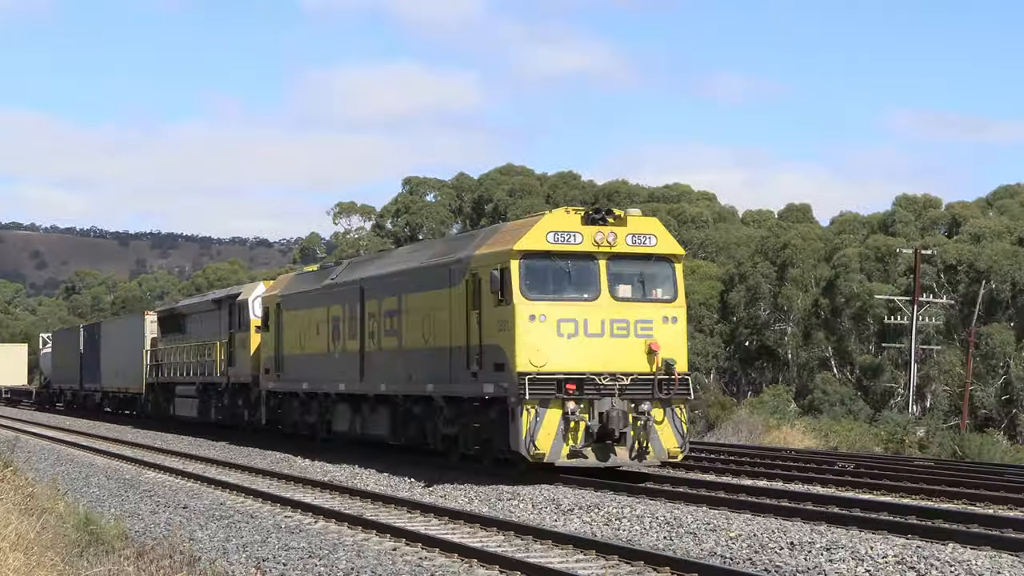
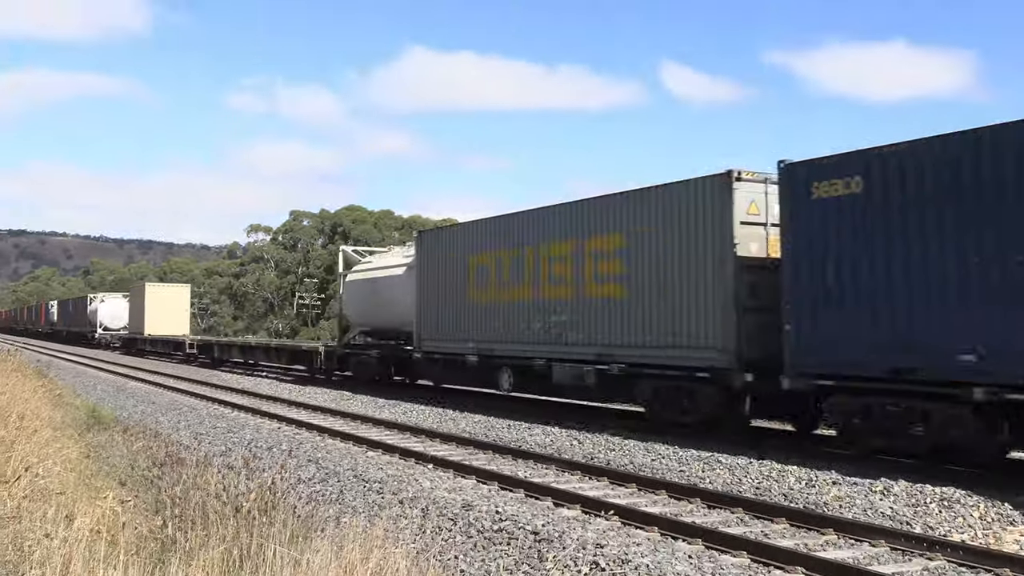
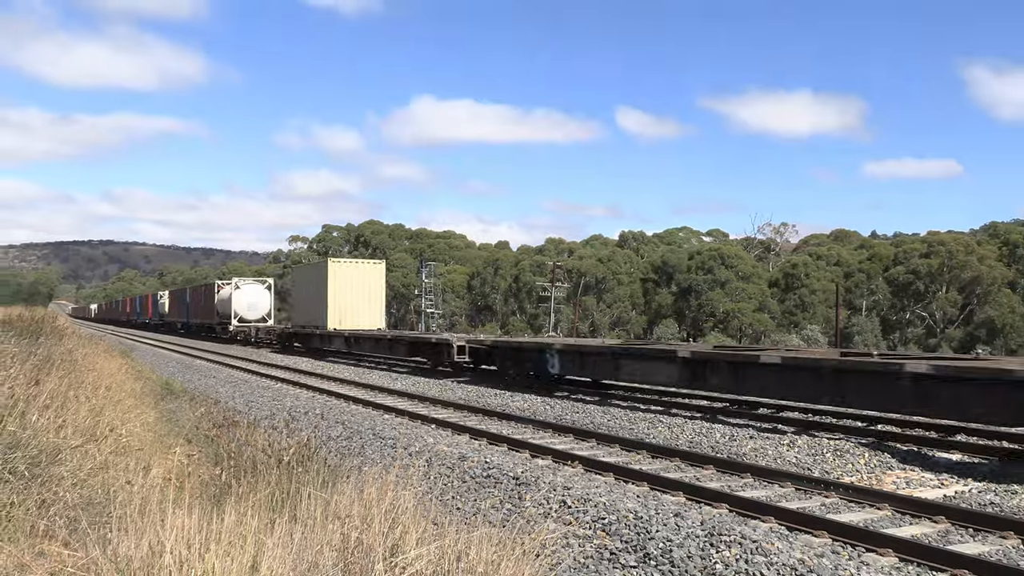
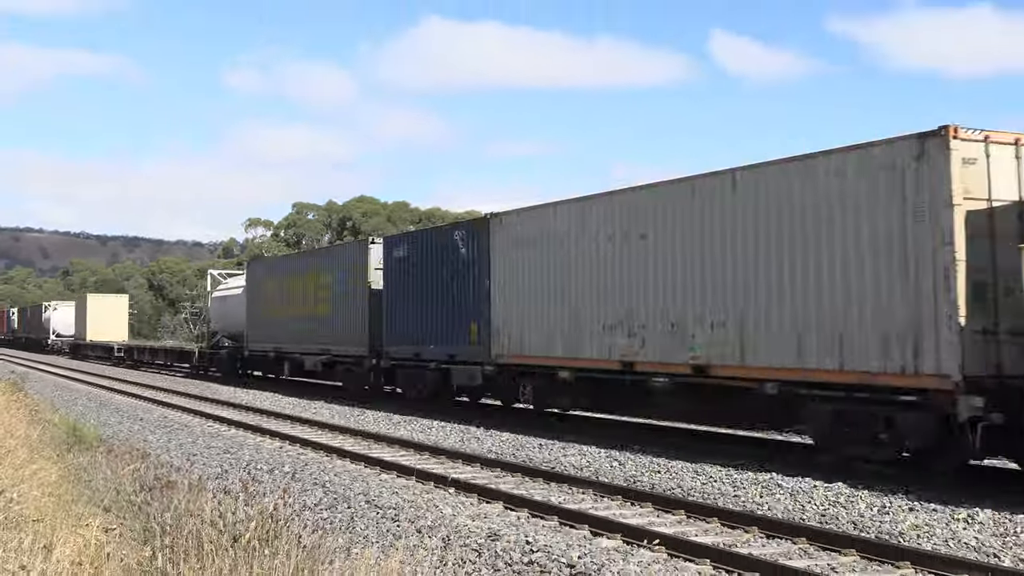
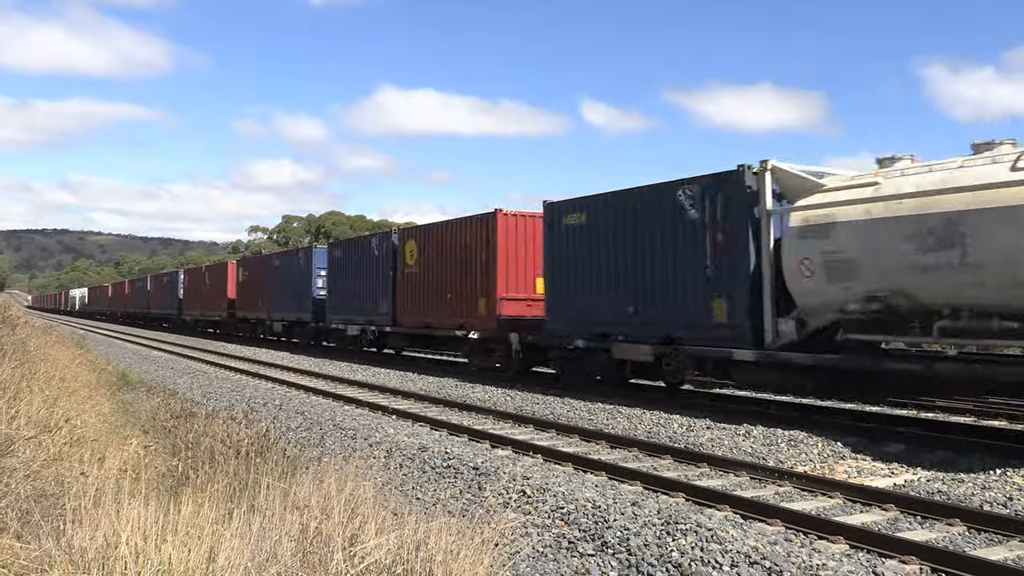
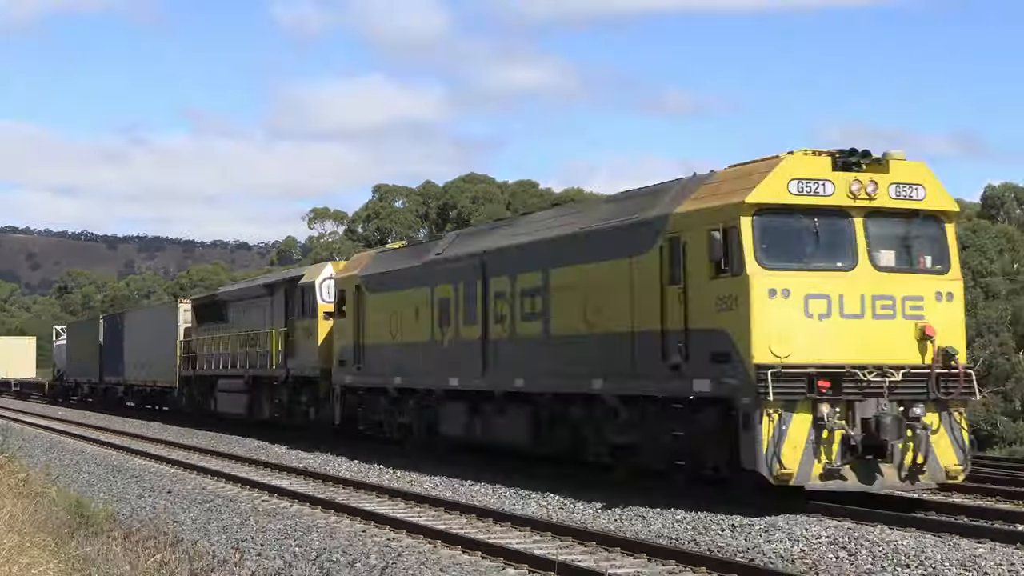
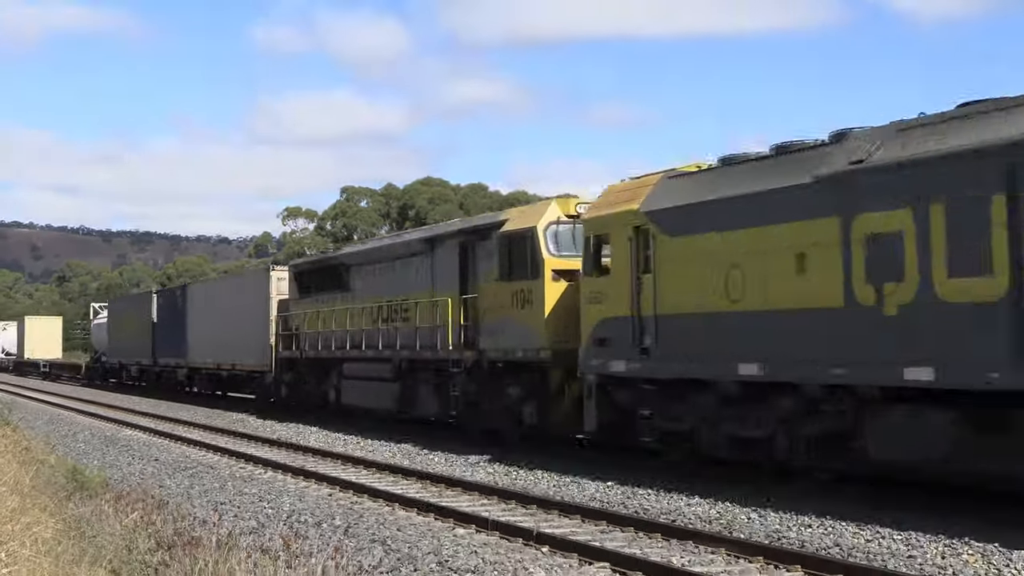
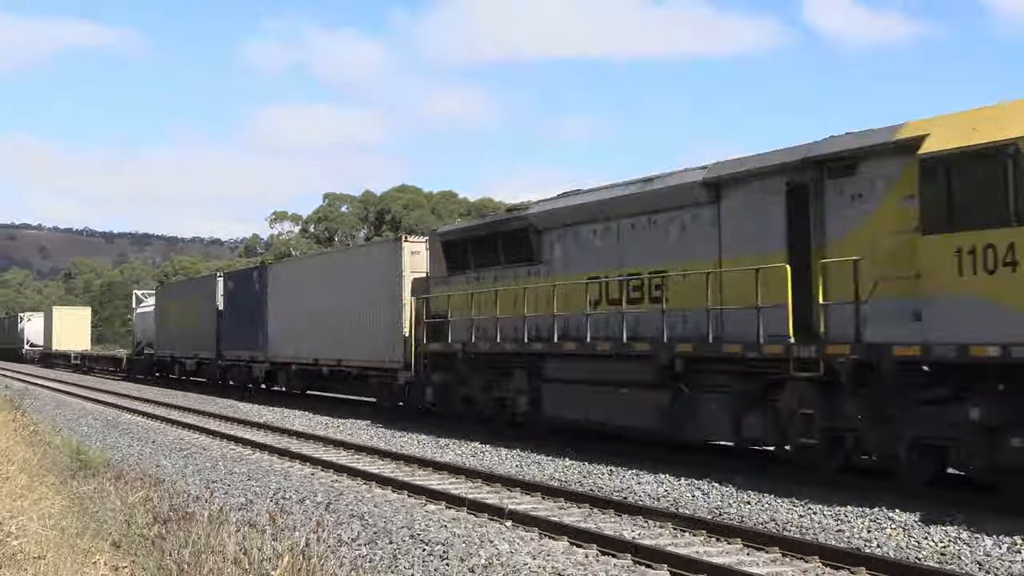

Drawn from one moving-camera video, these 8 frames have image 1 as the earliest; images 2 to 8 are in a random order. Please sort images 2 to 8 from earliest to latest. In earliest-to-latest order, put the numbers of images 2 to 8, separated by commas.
6, 7, 8, 4, 2, 3, 5
